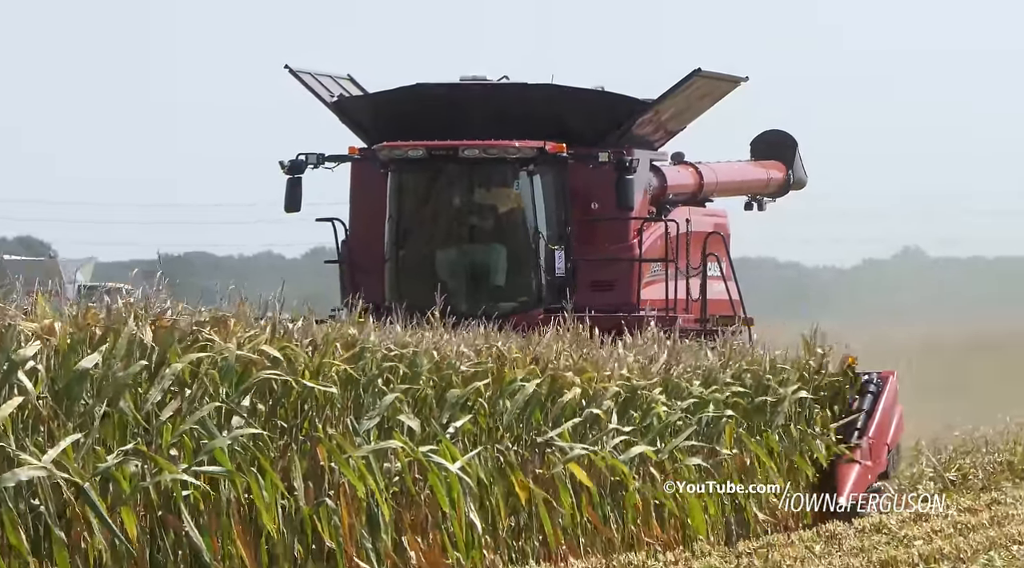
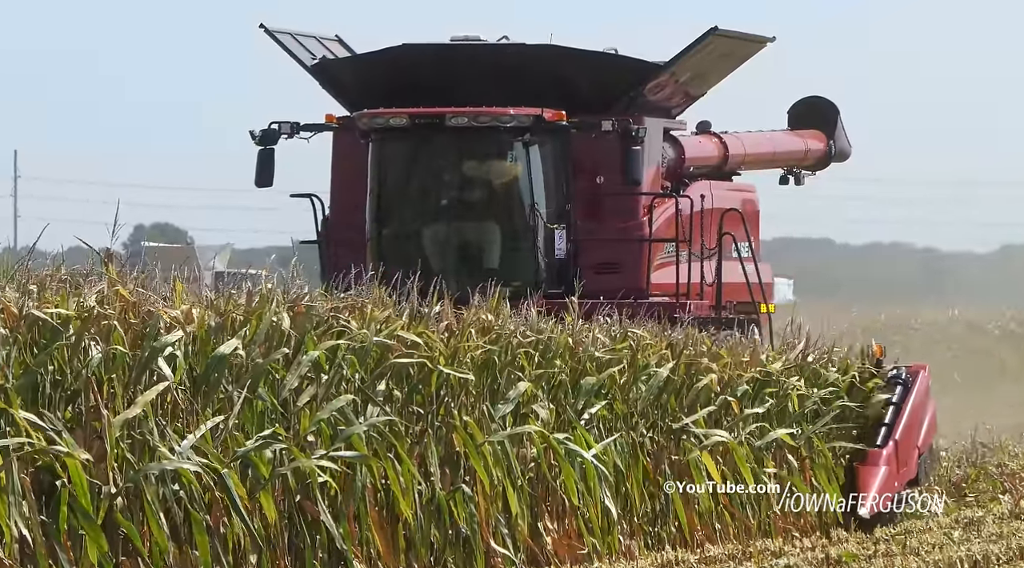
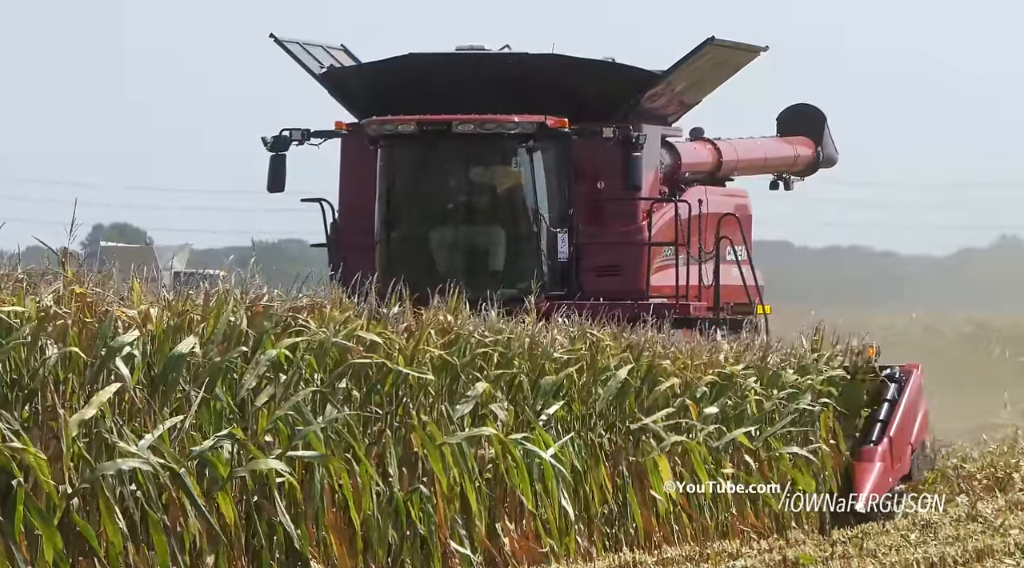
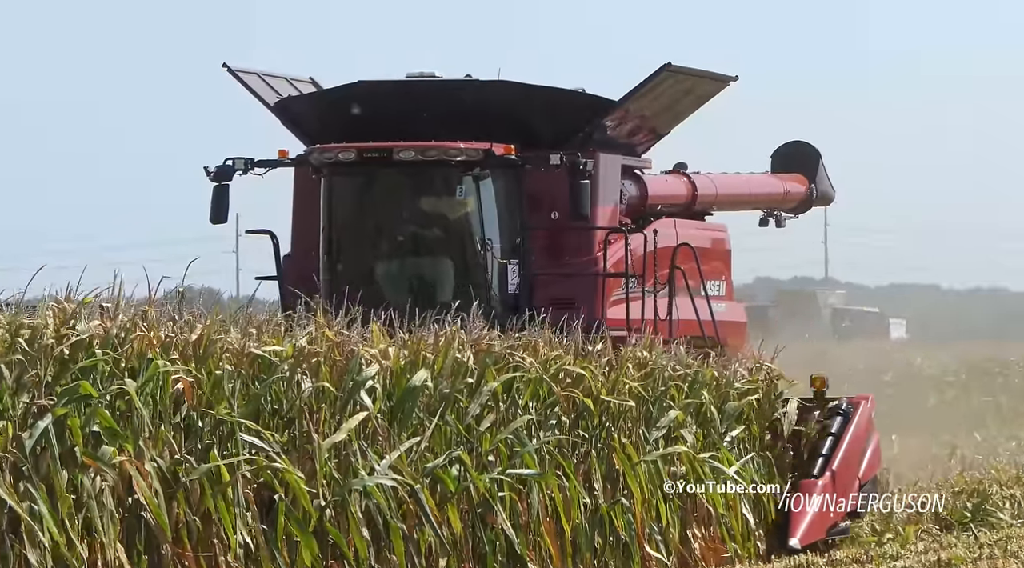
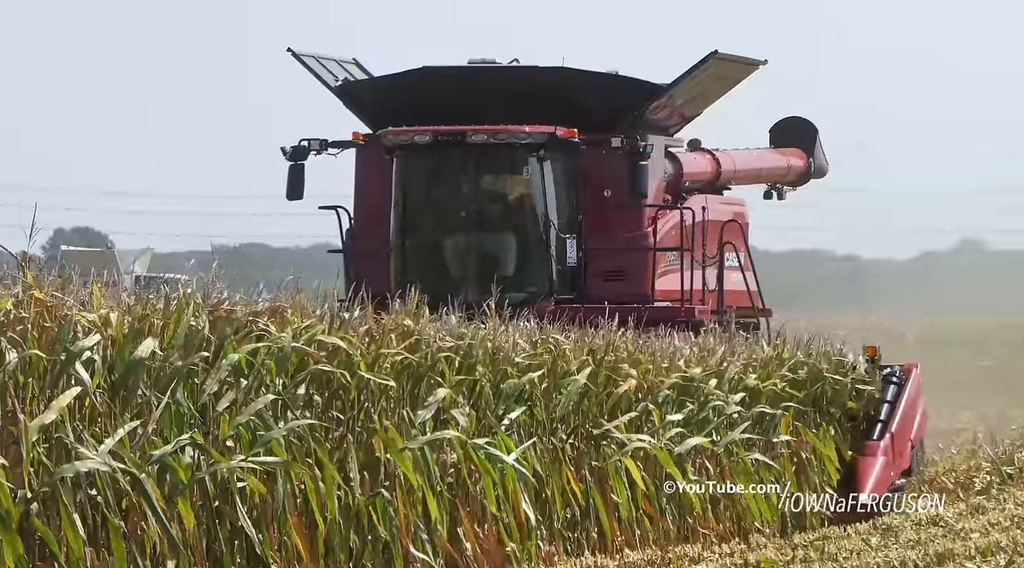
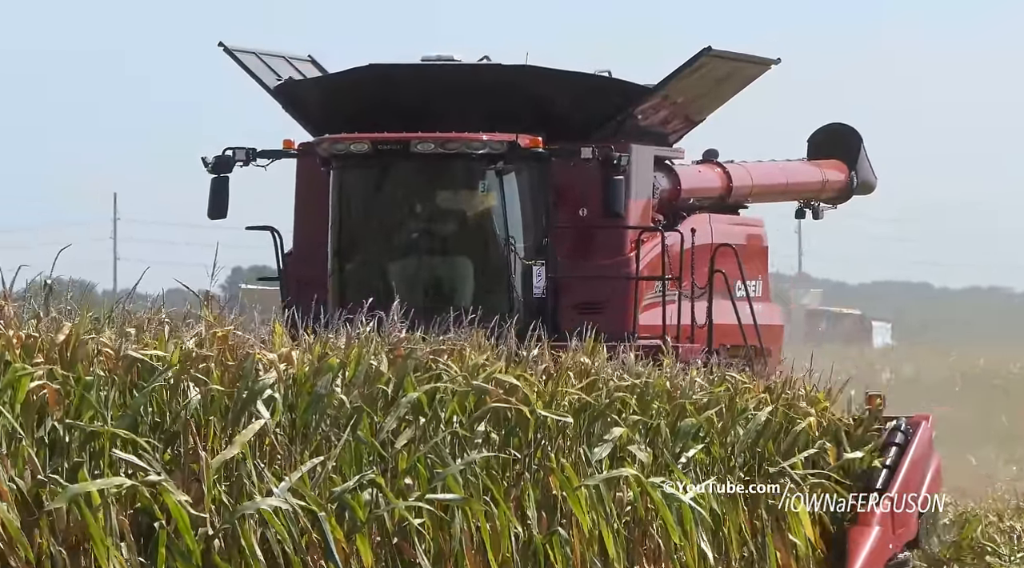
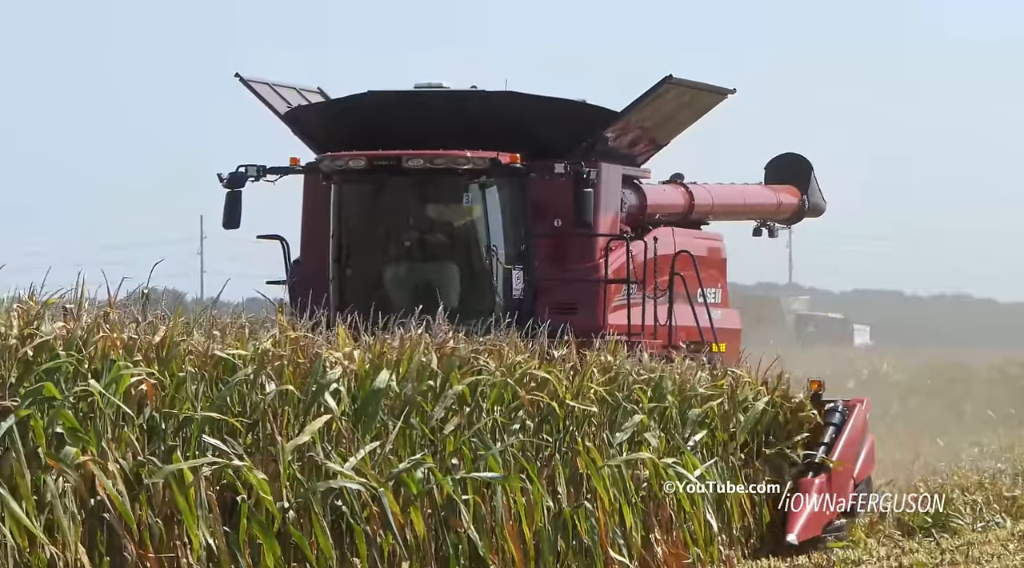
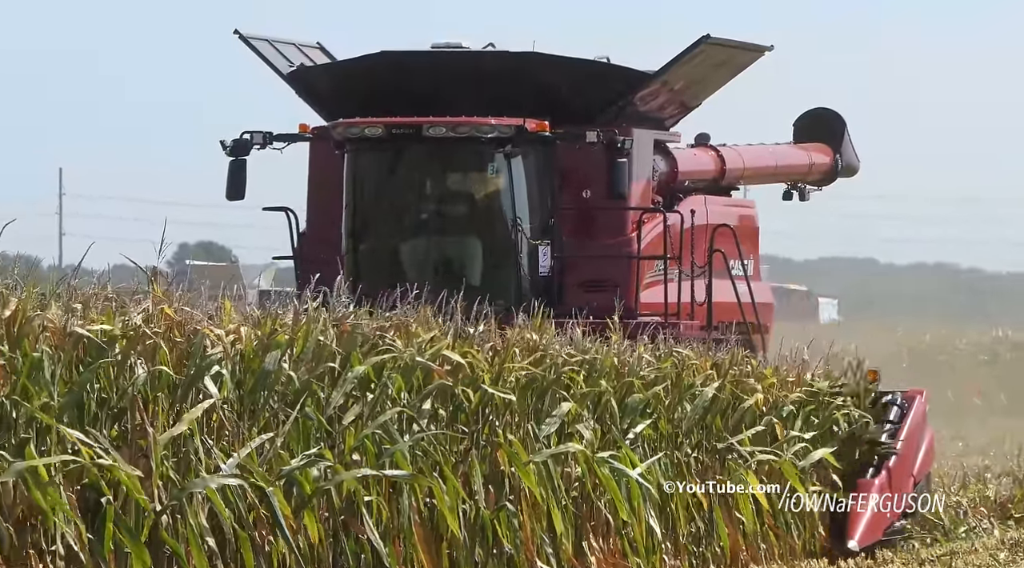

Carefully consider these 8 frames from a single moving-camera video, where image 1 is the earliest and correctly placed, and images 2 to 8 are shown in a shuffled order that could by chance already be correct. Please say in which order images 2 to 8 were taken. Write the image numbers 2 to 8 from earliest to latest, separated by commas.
5, 3, 2, 8, 6, 7, 4
